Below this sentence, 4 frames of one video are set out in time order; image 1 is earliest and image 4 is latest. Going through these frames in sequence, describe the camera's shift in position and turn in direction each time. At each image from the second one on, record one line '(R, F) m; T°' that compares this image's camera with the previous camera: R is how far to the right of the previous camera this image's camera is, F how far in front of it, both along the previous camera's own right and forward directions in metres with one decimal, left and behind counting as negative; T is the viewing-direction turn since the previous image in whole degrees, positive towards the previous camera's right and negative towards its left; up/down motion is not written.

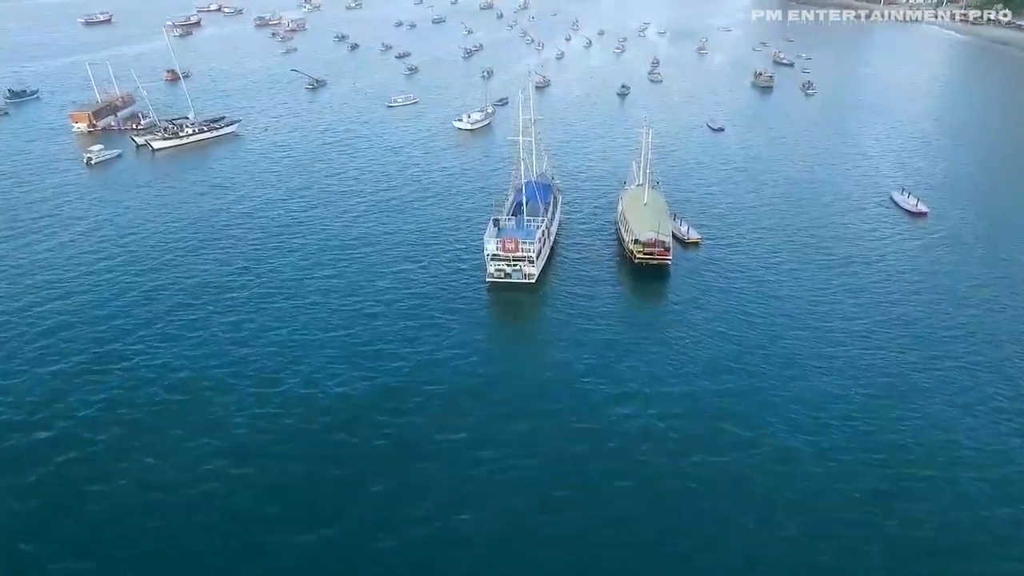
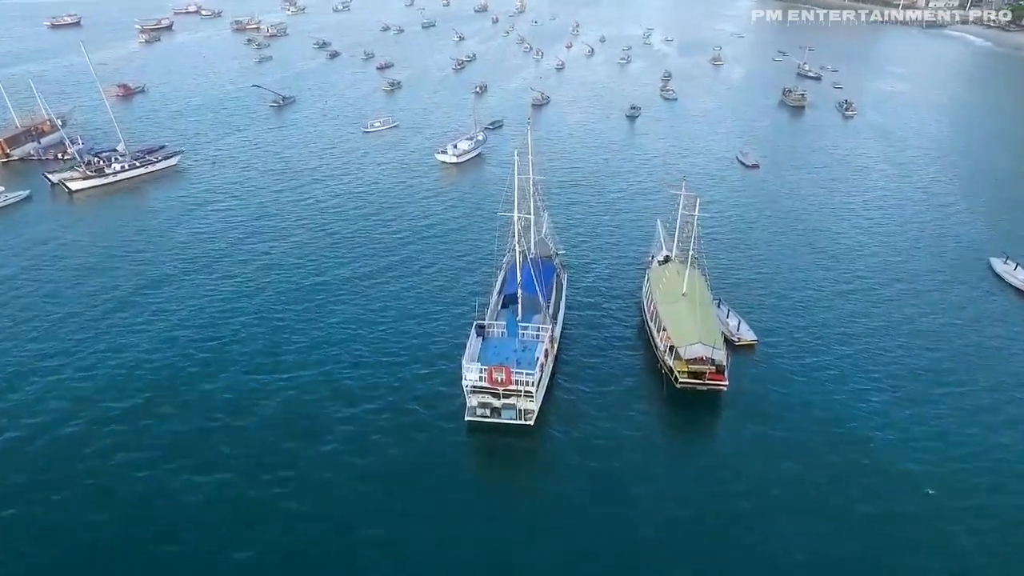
(+0.4, +30.1) m; 0°
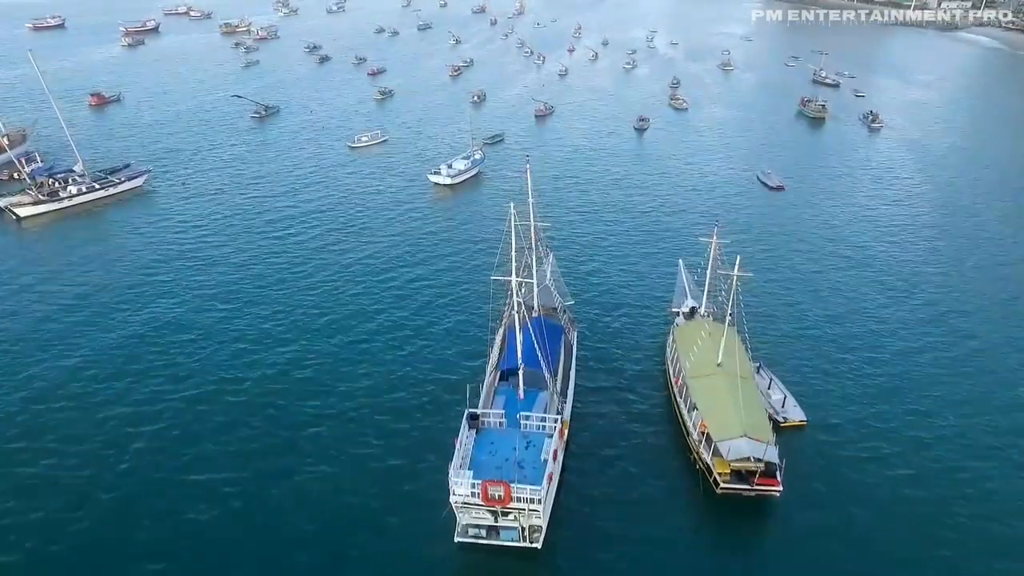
(-0.1, +14.8) m; 0°
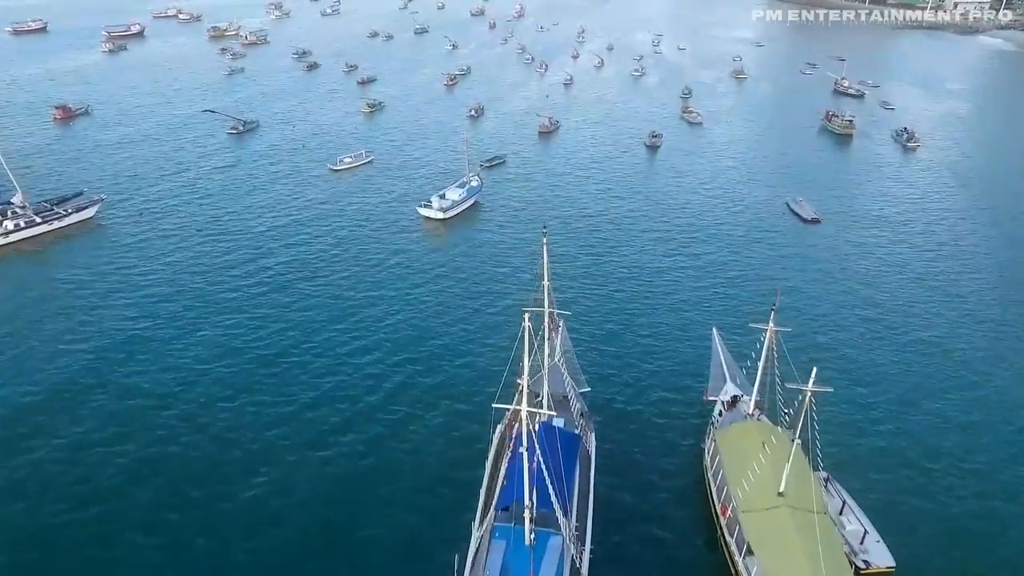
(-0.1, +16.5) m; 0°
